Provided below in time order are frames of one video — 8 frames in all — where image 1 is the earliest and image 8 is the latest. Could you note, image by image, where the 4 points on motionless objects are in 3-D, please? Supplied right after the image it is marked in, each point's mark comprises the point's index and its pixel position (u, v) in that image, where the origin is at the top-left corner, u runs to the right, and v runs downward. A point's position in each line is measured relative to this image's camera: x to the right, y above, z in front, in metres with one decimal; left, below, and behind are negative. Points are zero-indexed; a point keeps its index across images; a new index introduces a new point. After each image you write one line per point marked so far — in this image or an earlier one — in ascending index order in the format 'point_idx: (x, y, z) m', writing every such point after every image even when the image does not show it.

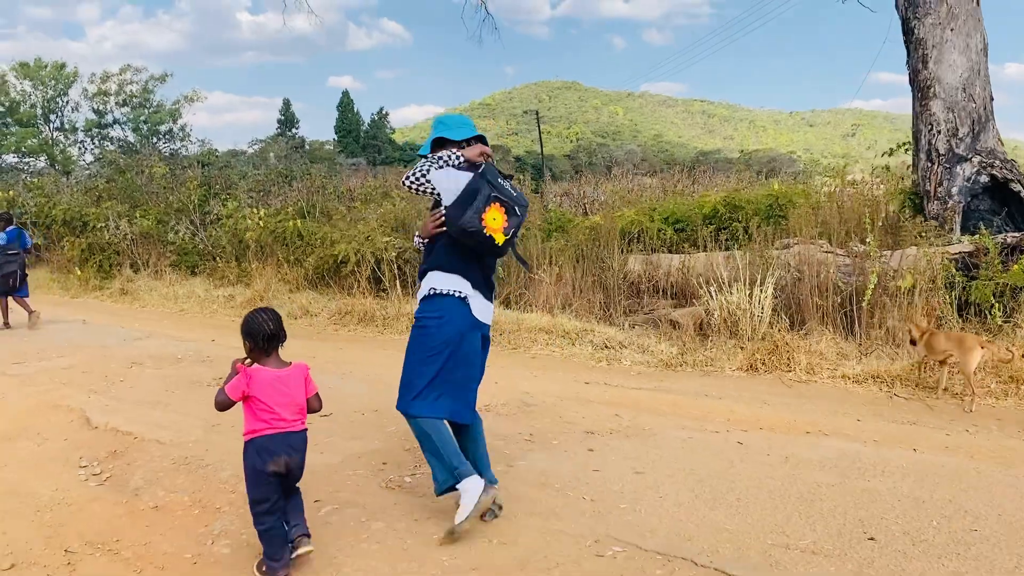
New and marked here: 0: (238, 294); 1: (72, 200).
0: (-3.3, -0.1, +10.7) m
1: (-7.9, +1.6, +15.5) m
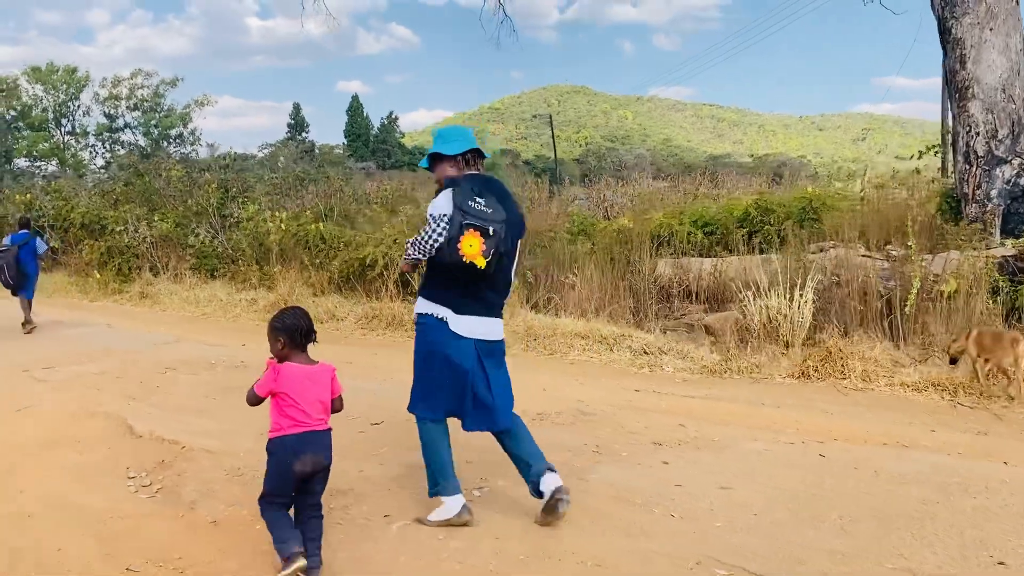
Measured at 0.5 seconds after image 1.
0: (-3.0, -0.1, +10.5) m
1: (-7.5, +1.5, +15.4) m
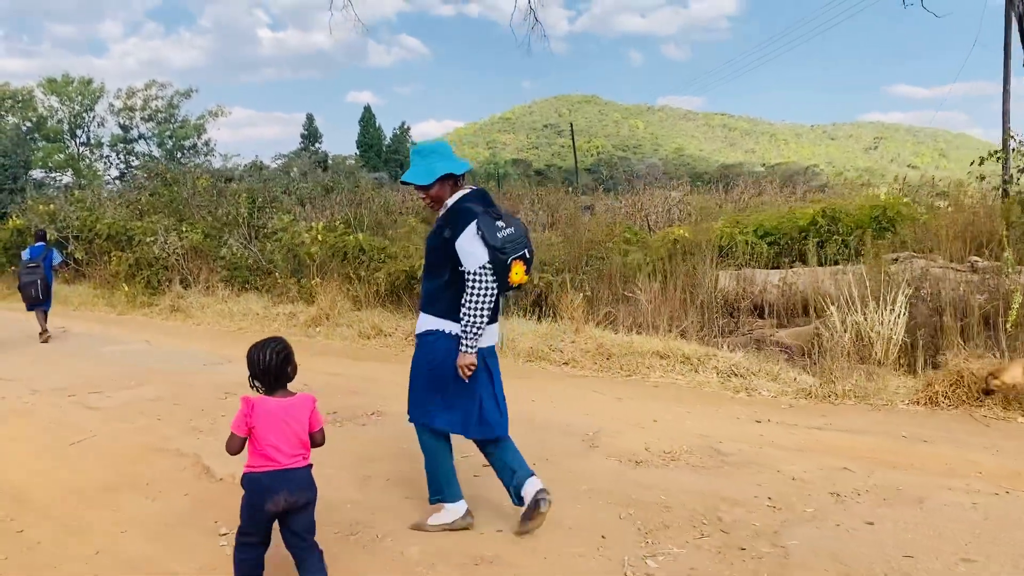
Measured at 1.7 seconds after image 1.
0: (-2.4, -0.3, +10.1) m
1: (-6.9, +1.3, +15.0) m
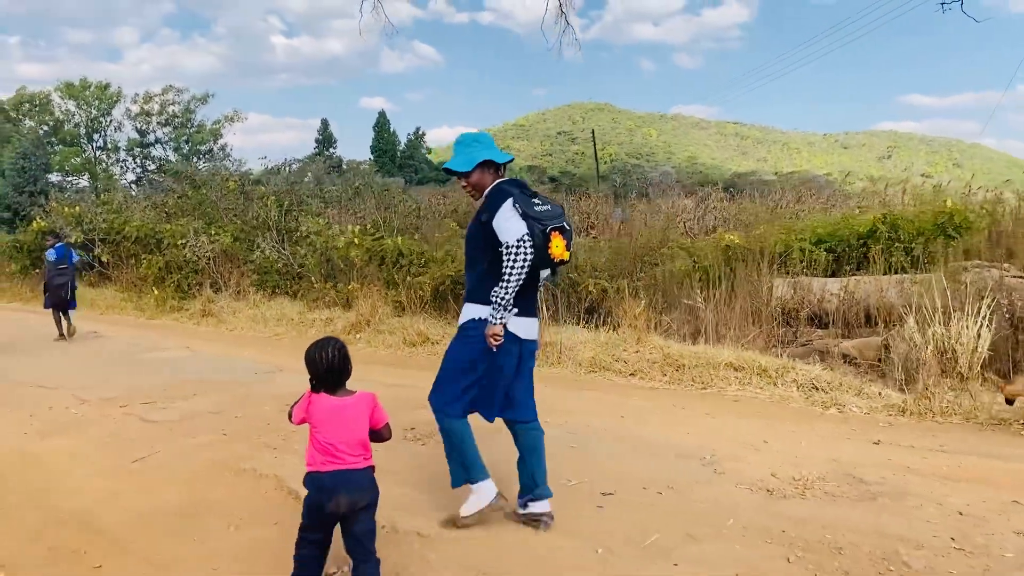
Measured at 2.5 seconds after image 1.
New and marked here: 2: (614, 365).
0: (-1.9, -0.4, +9.8) m
1: (-6.3, +1.2, +14.8) m
2: (+0.8, -0.6, +6.5) m
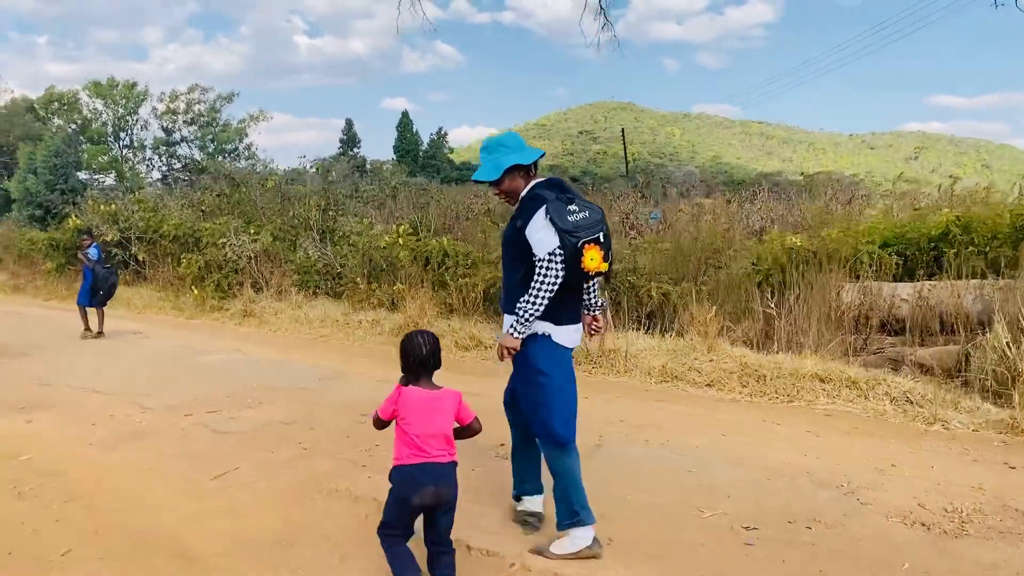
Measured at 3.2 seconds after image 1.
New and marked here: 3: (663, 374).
0: (-1.4, -0.4, +9.5) m
1: (-5.6, +1.2, +14.7) m
2: (+1.3, -0.6, +6.2) m
3: (+1.1, -0.6, +6.3) m
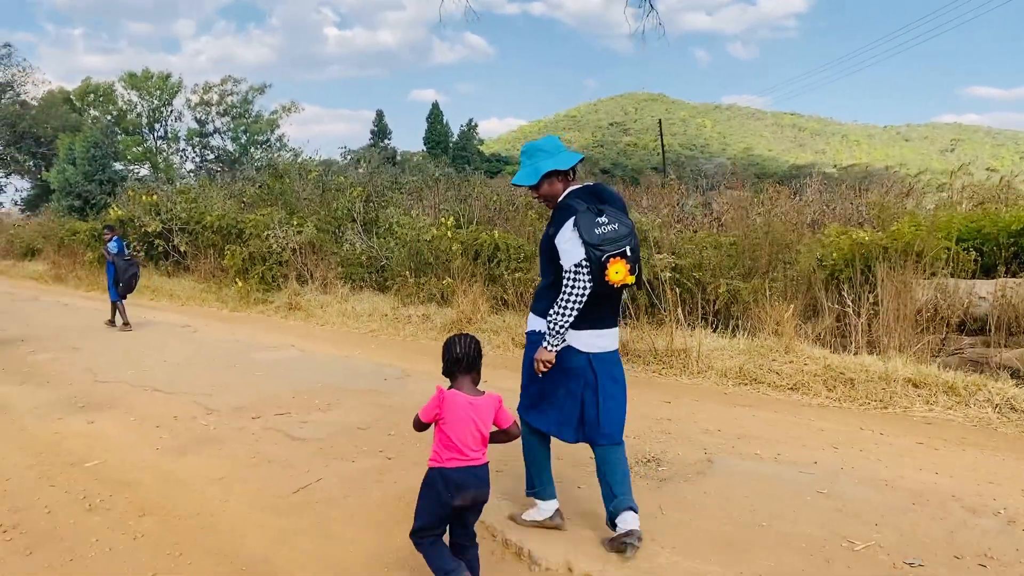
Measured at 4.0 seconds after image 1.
0: (-0.8, -0.3, +9.3) m
1: (-4.9, +1.4, +14.5) m
2: (+1.7, -0.6, +5.8) m
3: (+1.6, -0.6, +6.0) m
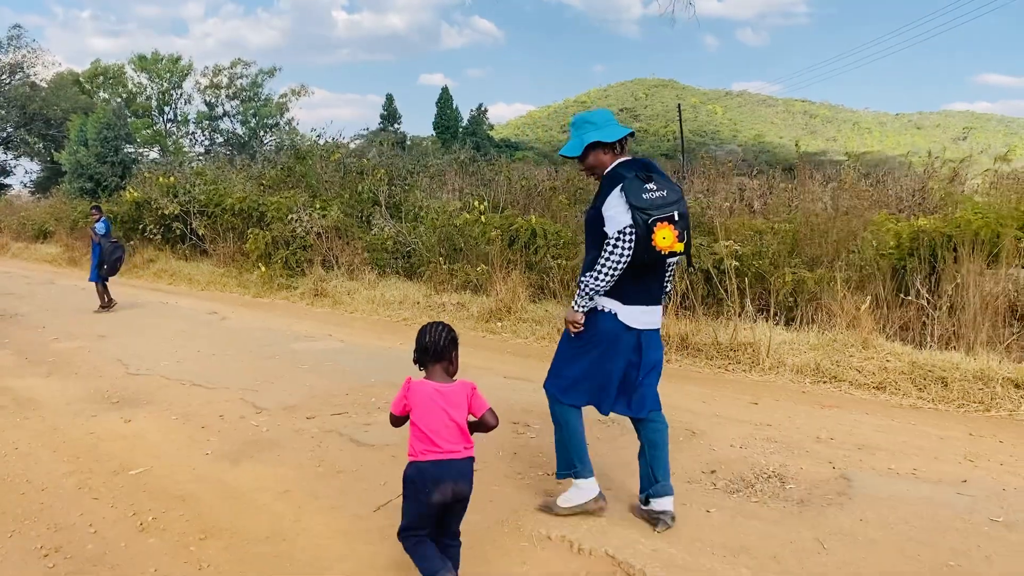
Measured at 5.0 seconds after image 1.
0: (-0.4, -0.2, +8.9) m
1: (-4.4, +1.6, +14.1) m
2: (+2.1, -0.5, +5.4) m
3: (+2.0, -0.5, +5.5) m
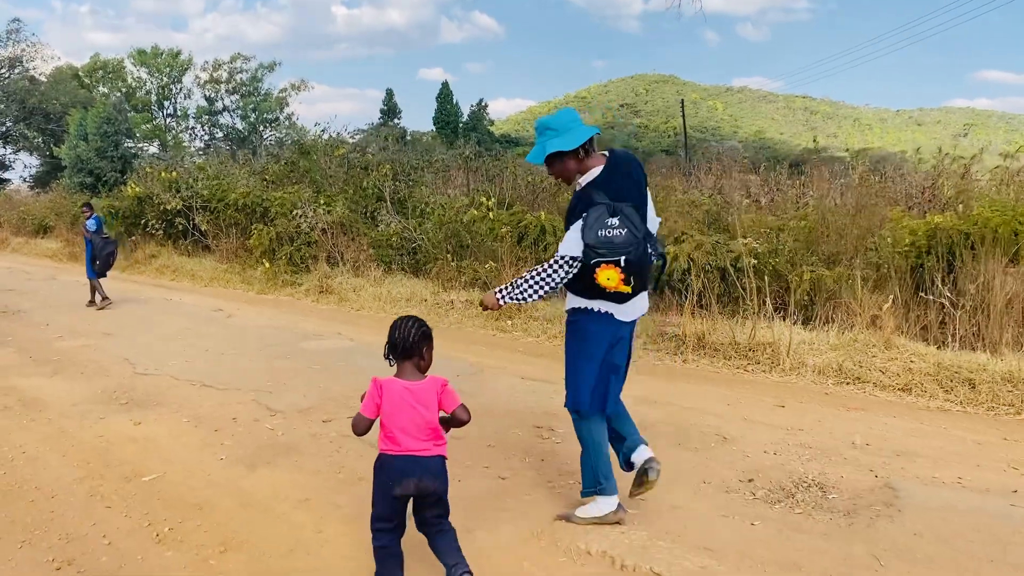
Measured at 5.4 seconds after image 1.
0: (-0.3, -0.1, +8.8) m
1: (-4.3, +1.7, +14.0) m
2: (+2.2, -0.5, +5.3) m
3: (+2.1, -0.5, +5.4) m
